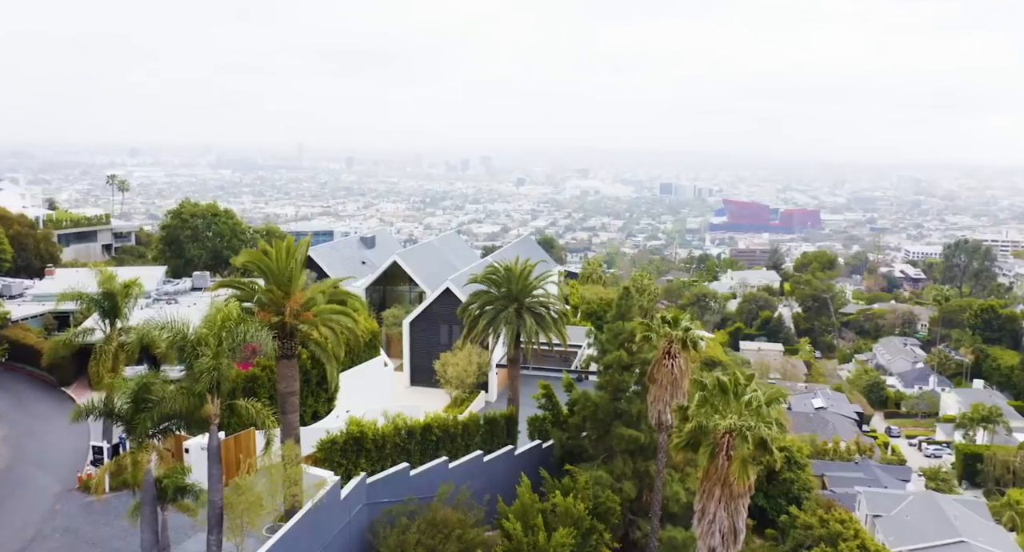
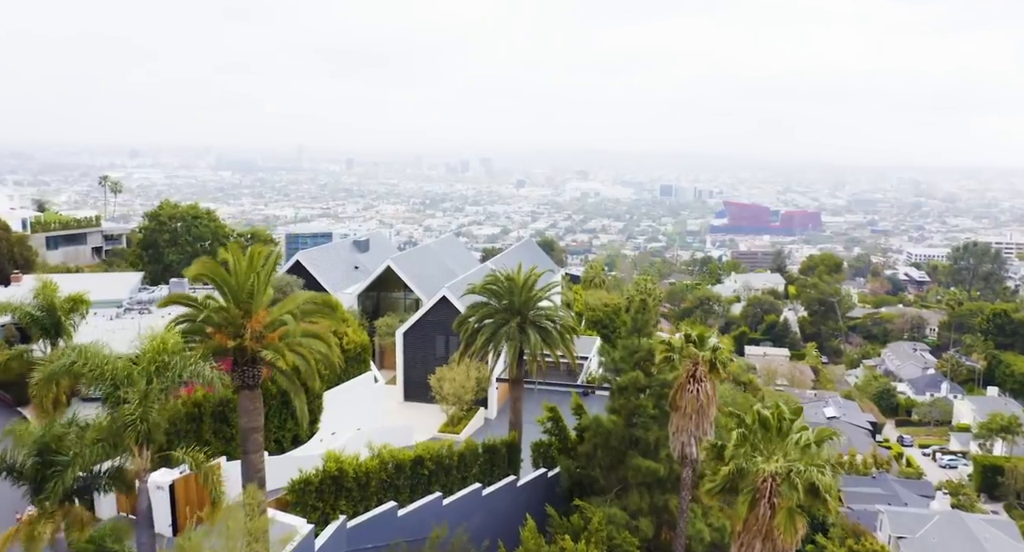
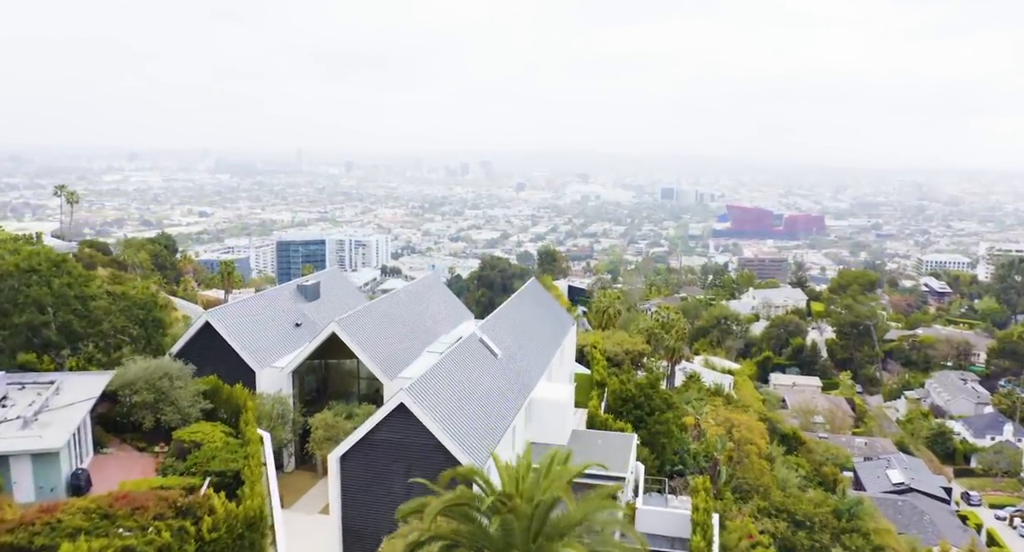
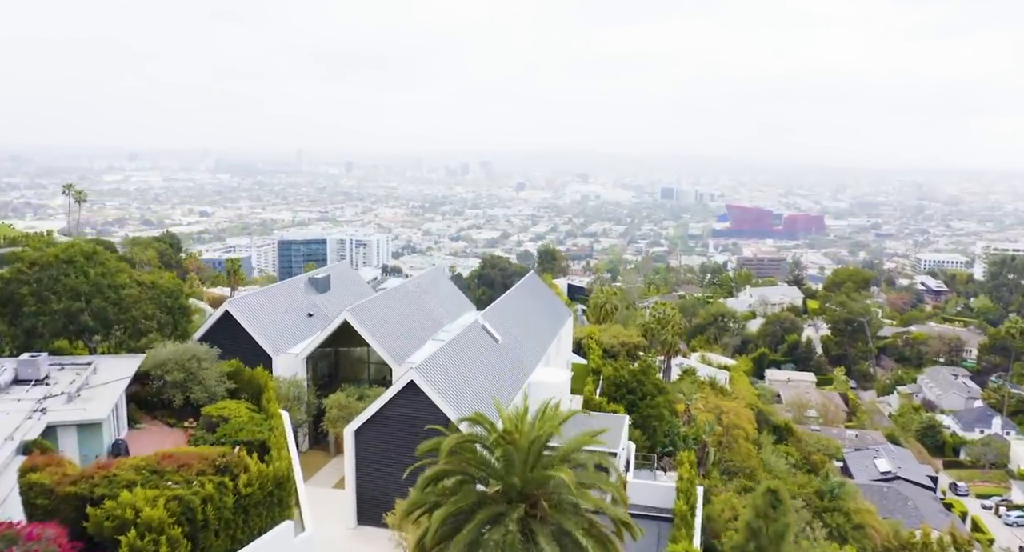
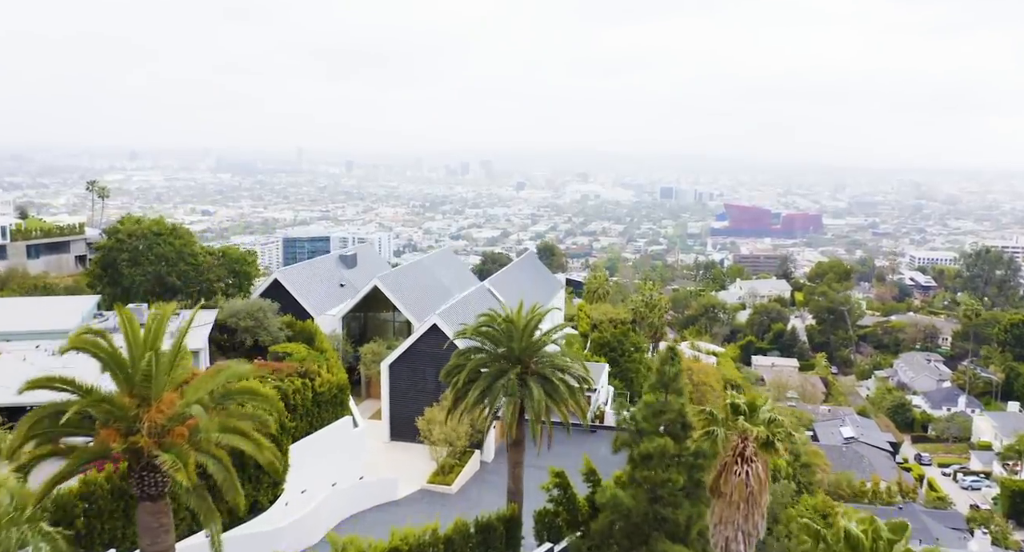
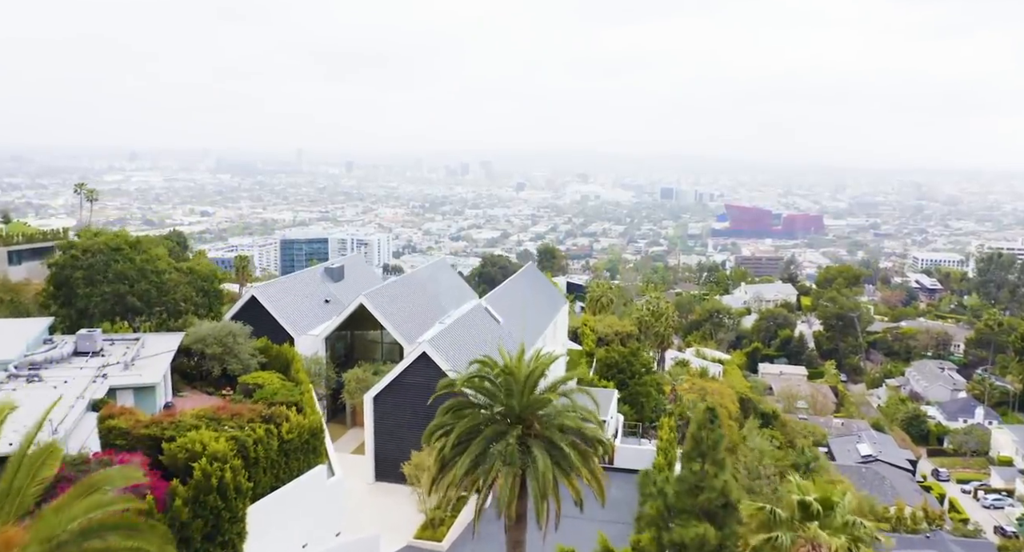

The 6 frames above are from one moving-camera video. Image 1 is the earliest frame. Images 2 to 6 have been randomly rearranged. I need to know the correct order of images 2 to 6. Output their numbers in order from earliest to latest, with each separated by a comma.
2, 5, 6, 4, 3
